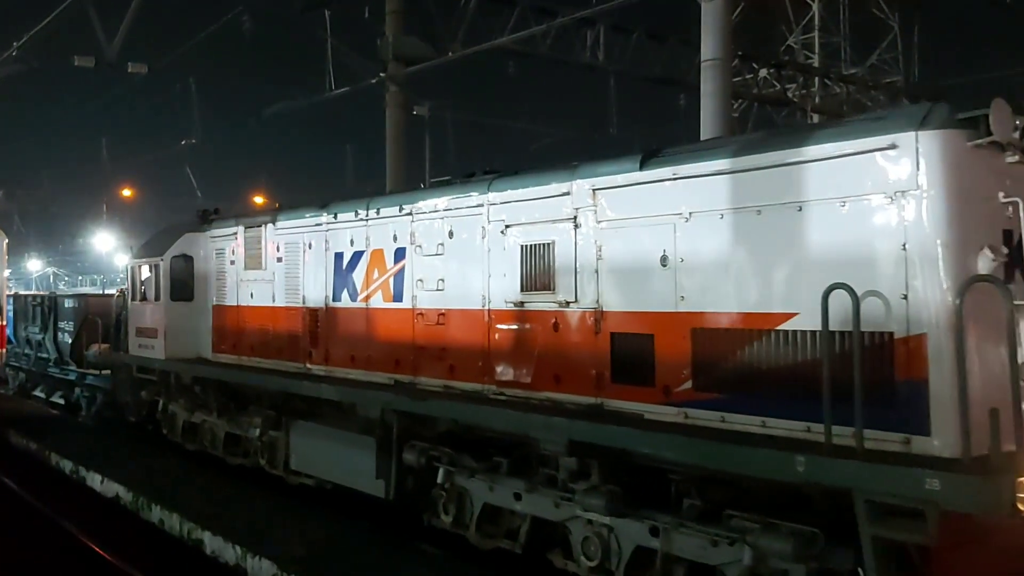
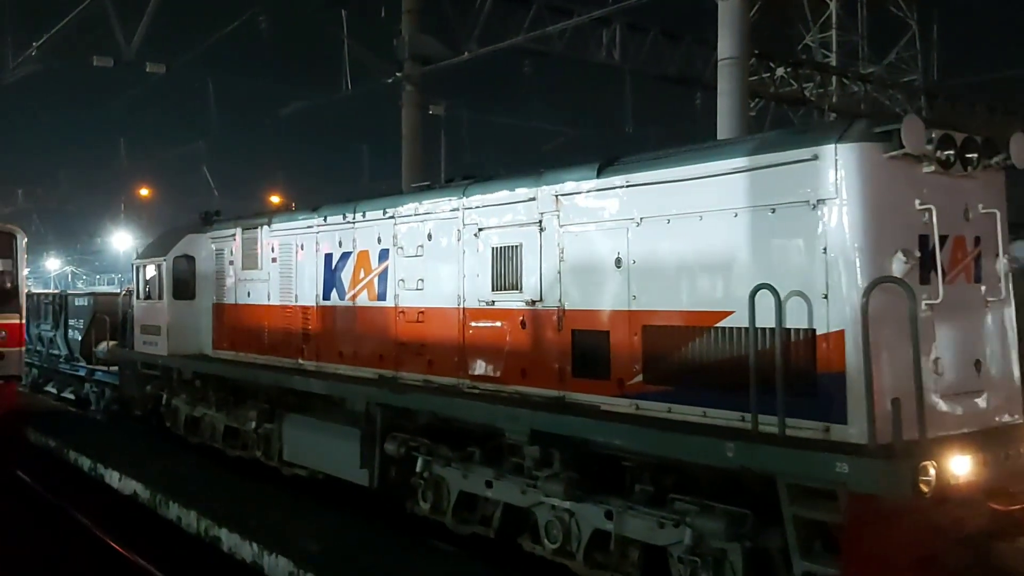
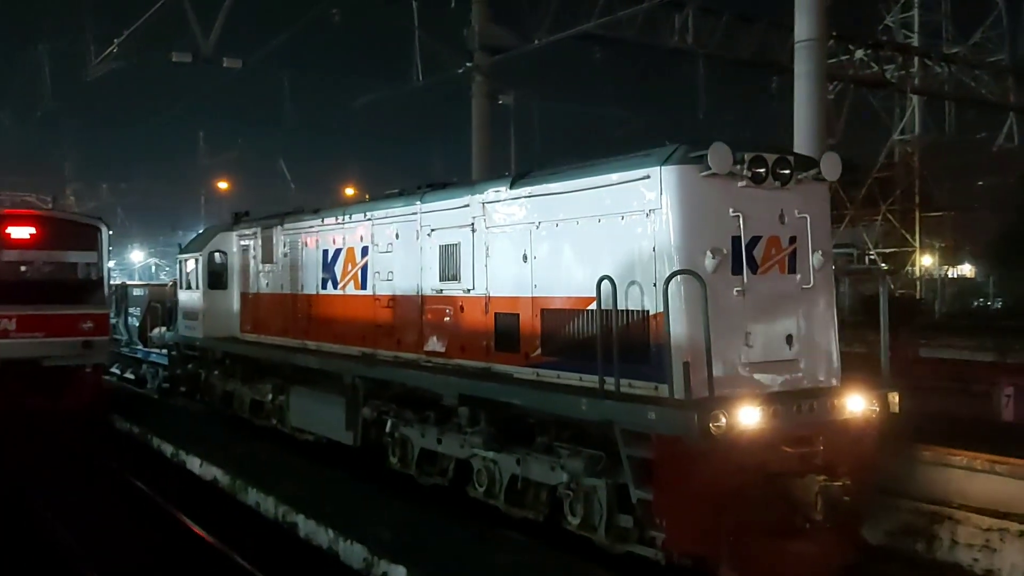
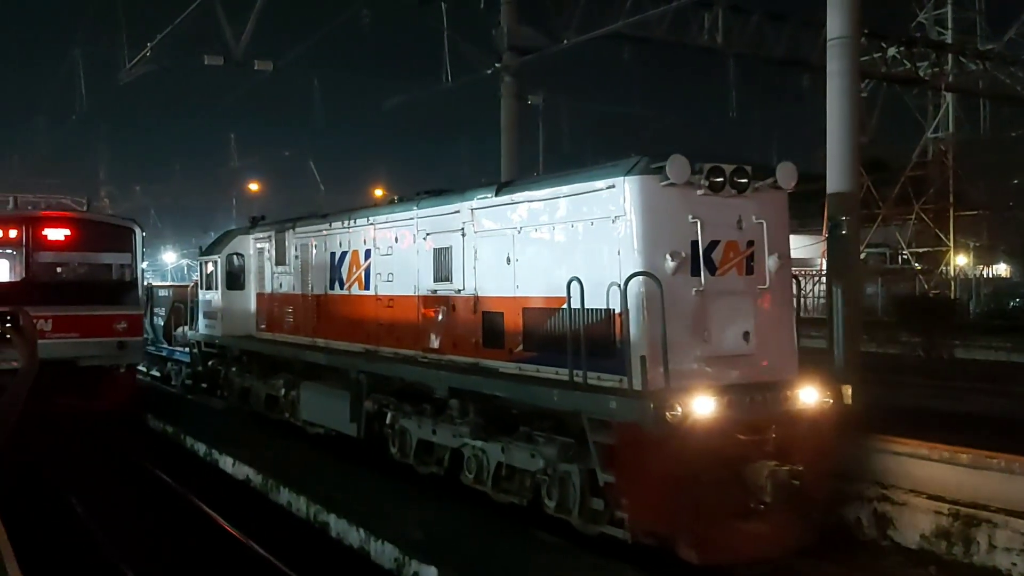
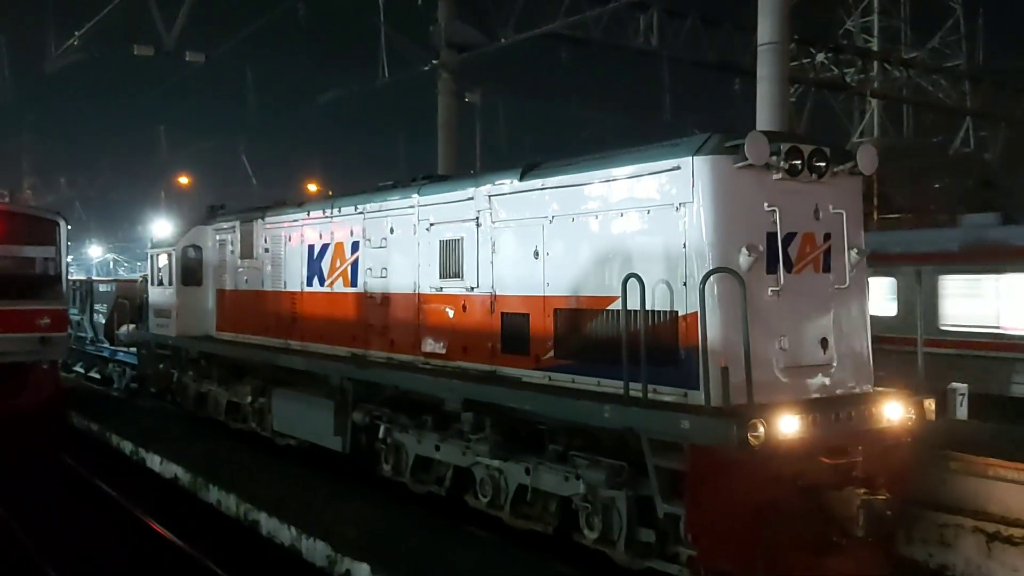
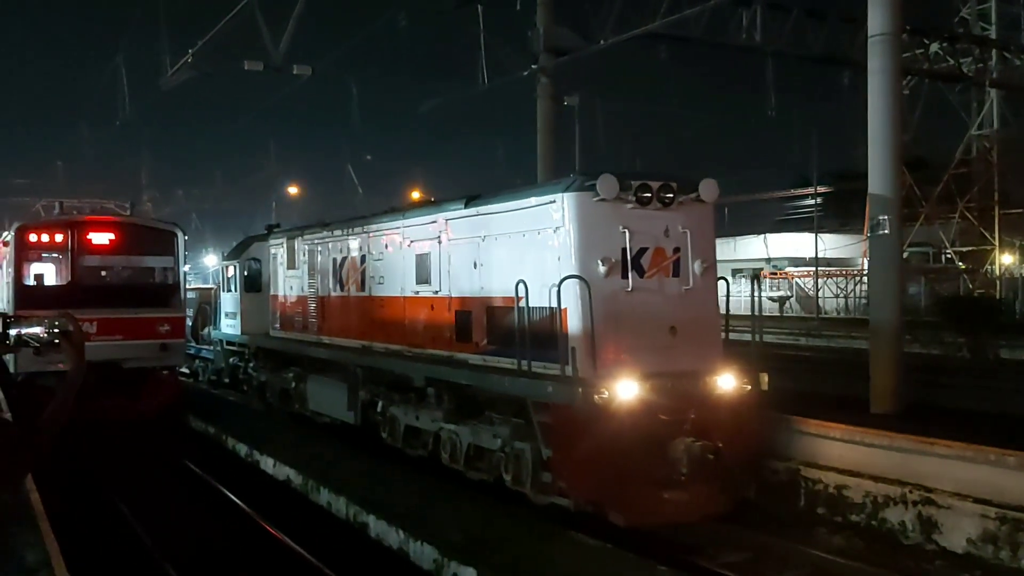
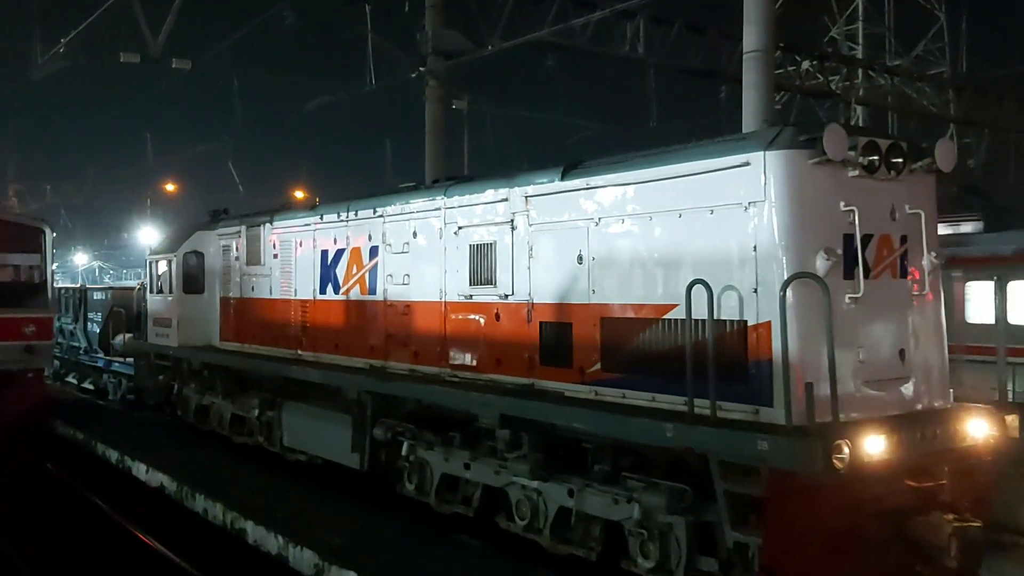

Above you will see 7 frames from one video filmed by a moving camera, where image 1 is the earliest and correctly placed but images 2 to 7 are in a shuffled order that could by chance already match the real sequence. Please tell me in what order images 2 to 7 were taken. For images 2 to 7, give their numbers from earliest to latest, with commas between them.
2, 7, 5, 3, 4, 6
